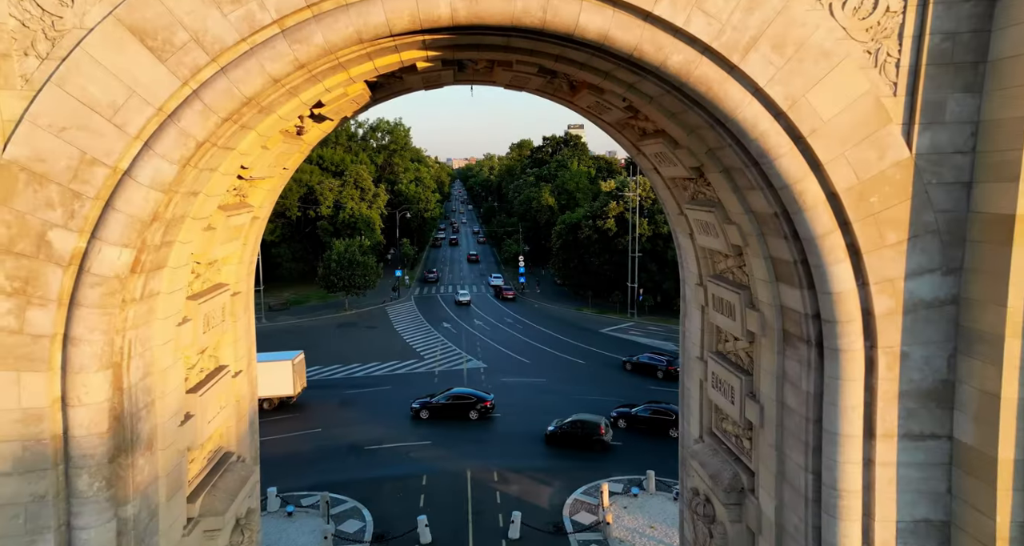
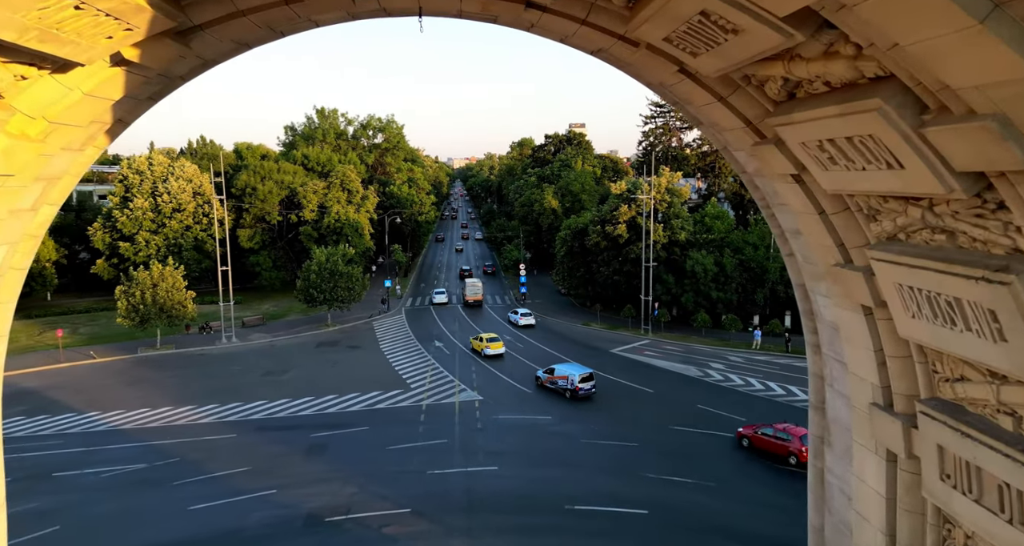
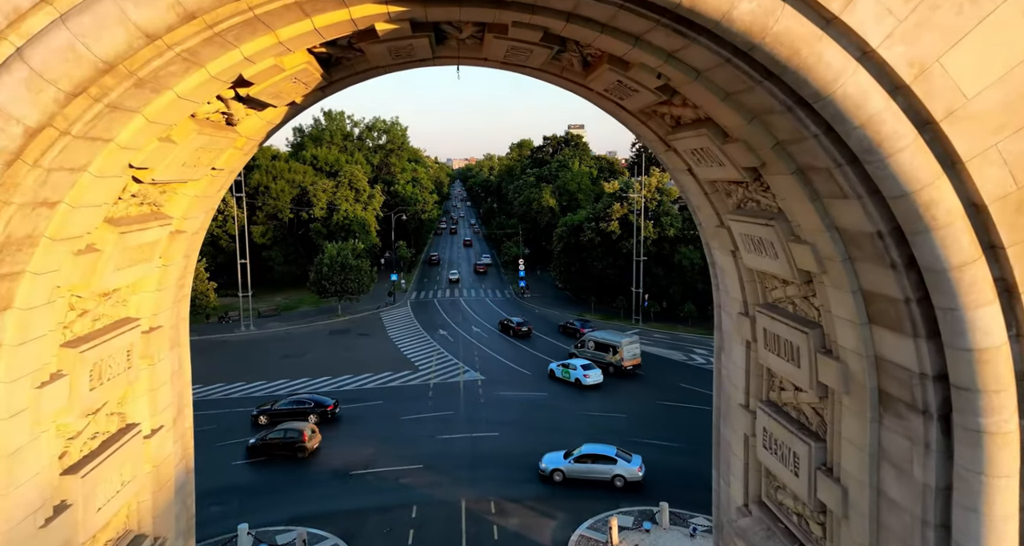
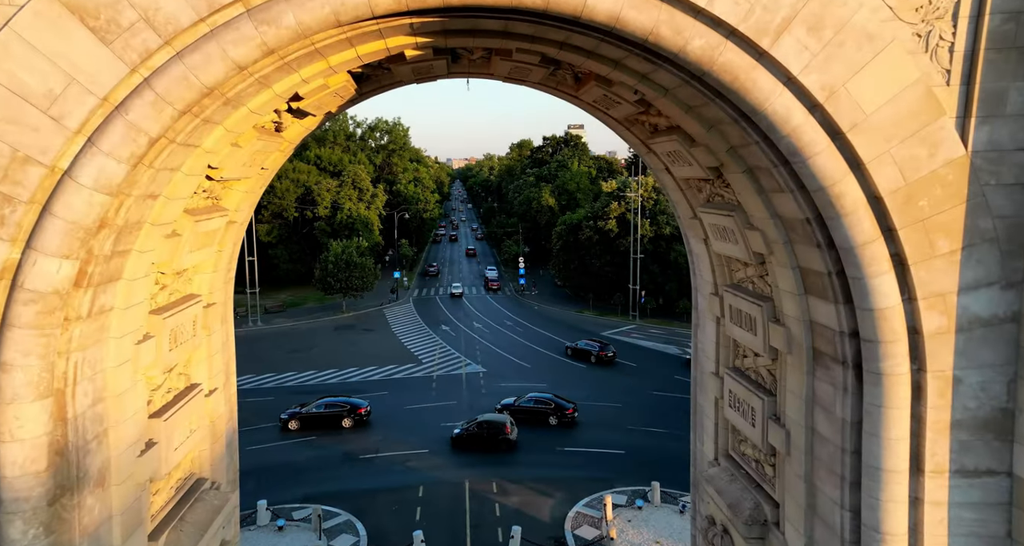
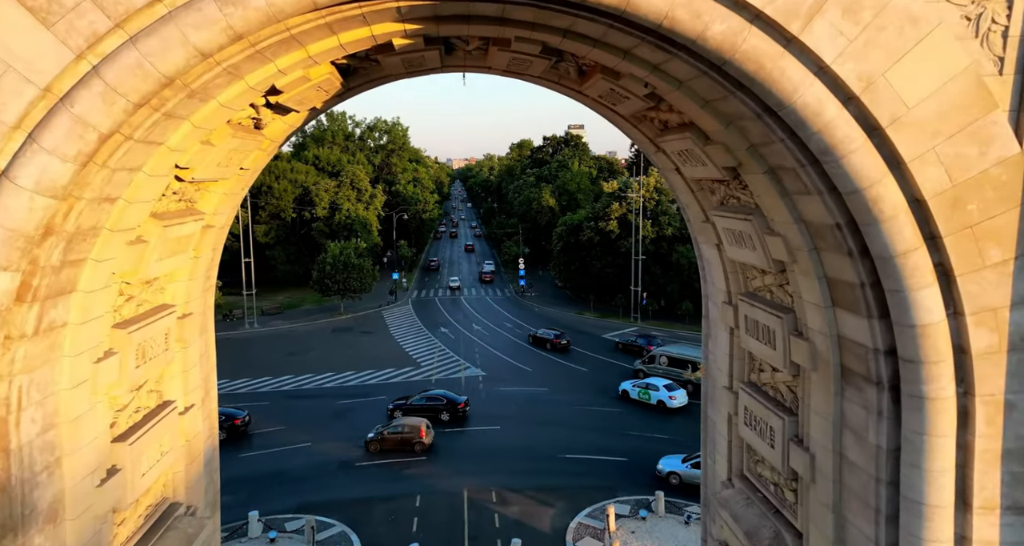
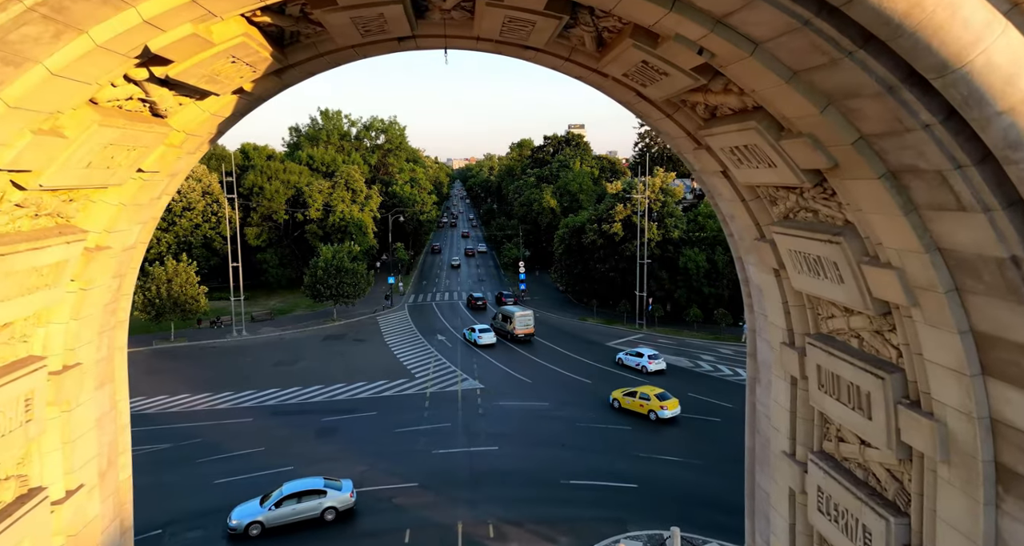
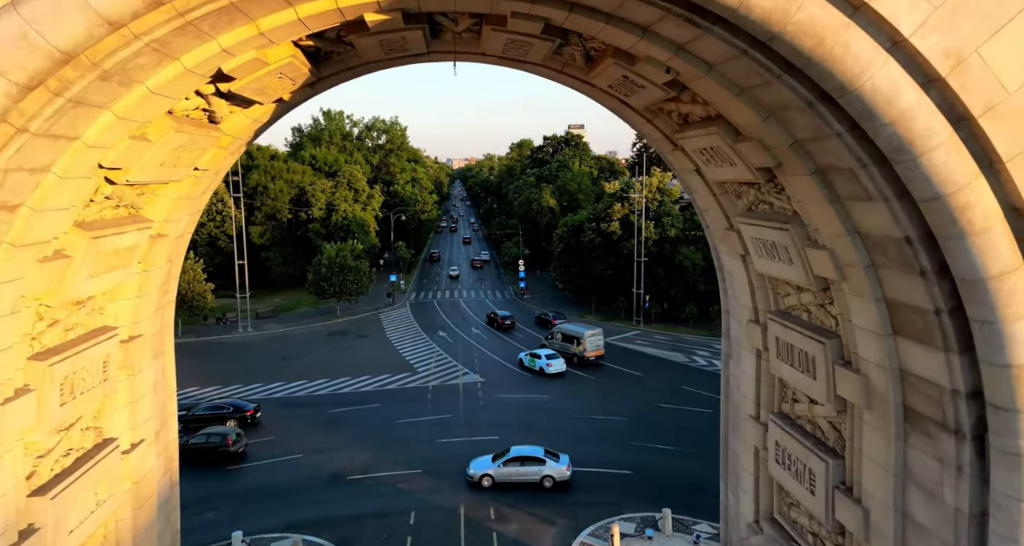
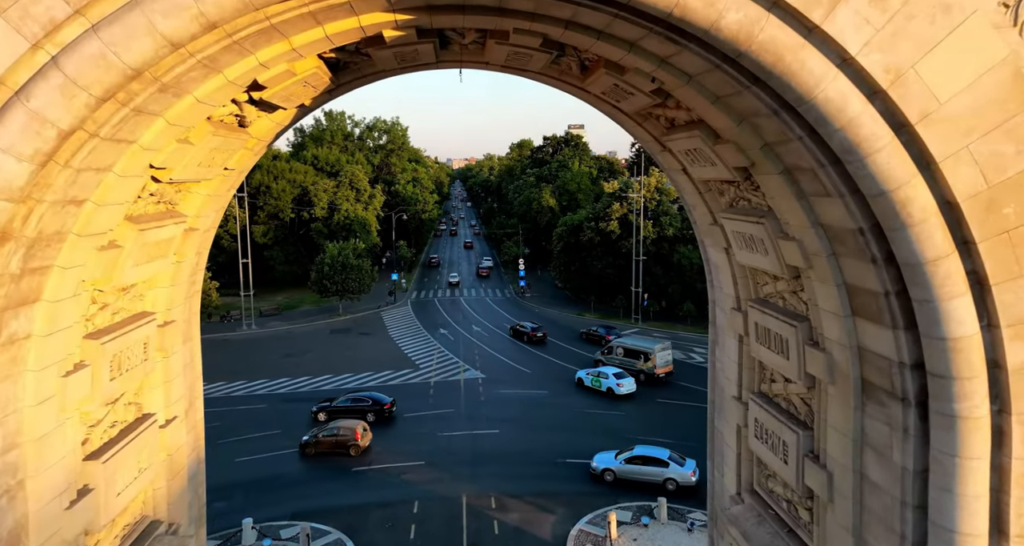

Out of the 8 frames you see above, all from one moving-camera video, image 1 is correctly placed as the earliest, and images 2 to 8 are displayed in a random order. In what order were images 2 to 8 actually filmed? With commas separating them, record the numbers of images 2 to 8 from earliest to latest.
4, 5, 8, 3, 7, 6, 2
